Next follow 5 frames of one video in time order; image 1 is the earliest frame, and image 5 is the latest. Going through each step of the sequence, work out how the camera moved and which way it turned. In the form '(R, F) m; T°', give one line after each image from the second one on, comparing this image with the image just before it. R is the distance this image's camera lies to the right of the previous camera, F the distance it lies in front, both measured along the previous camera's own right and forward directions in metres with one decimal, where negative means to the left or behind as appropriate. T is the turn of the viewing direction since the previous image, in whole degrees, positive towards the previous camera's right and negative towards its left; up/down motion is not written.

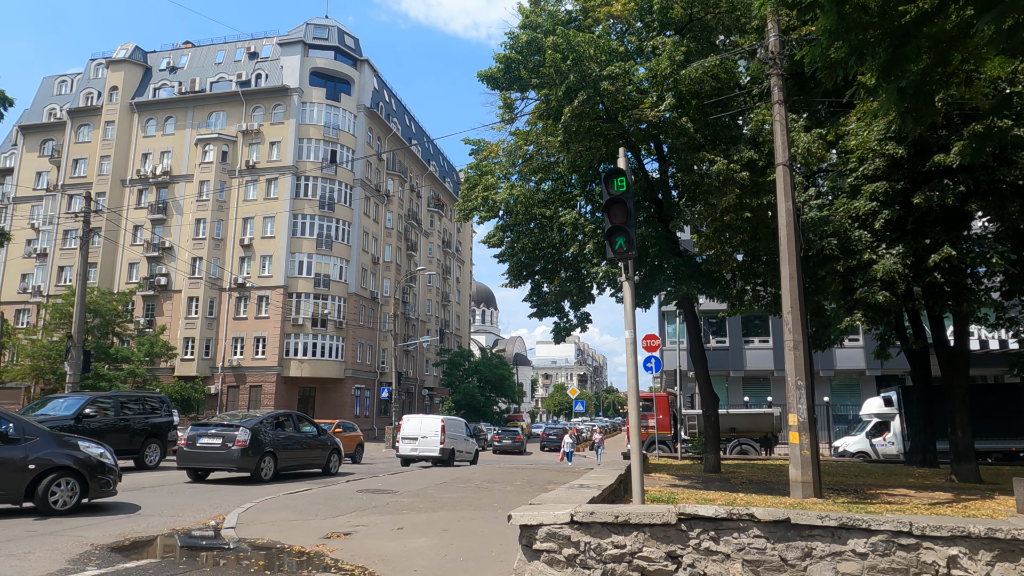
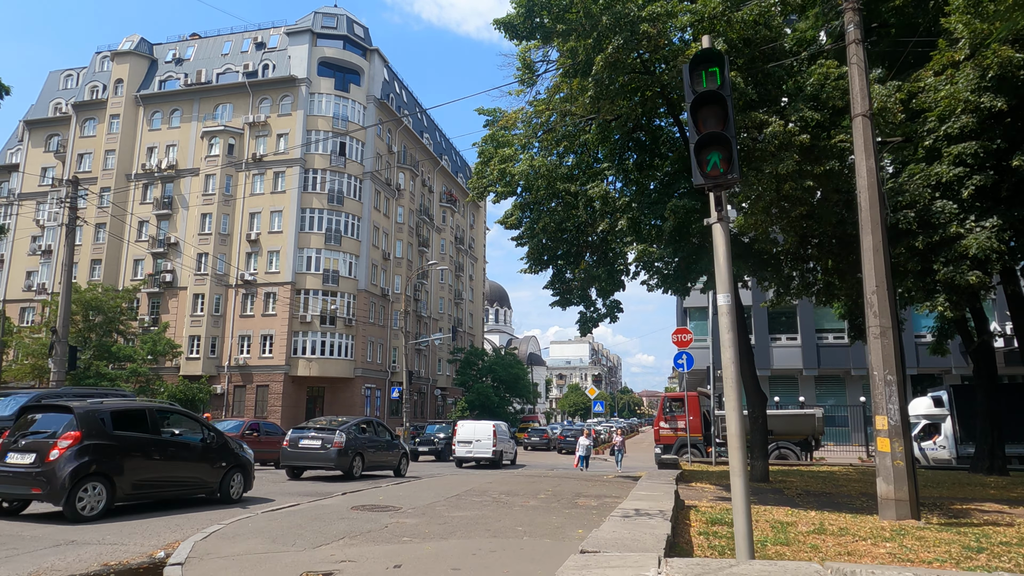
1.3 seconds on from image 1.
(-0.2, +1.9) m; -1°
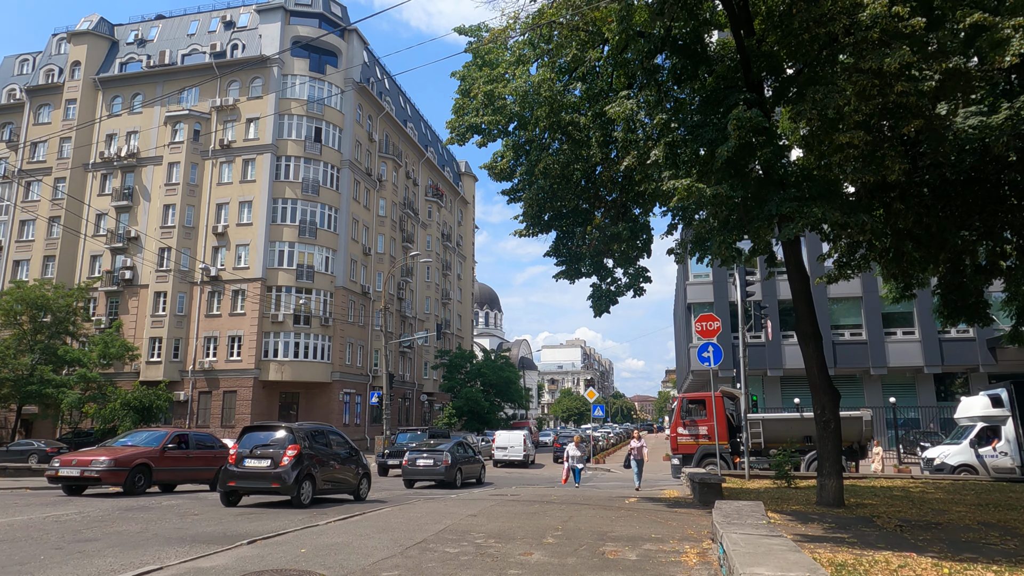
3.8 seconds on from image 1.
(0.0, +3.7) m; +1°
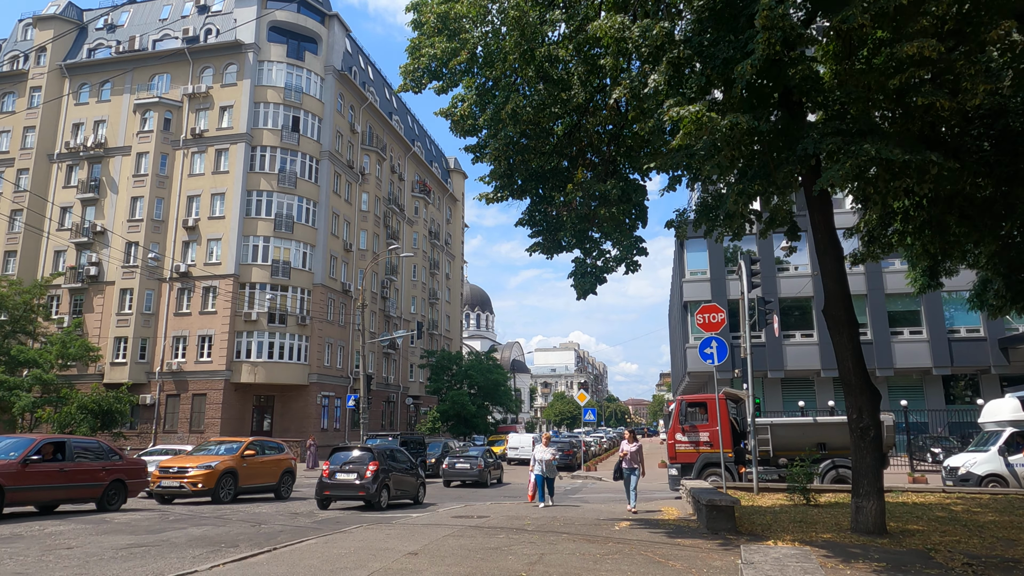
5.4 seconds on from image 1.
(+0.4, +2.3) m; 0°
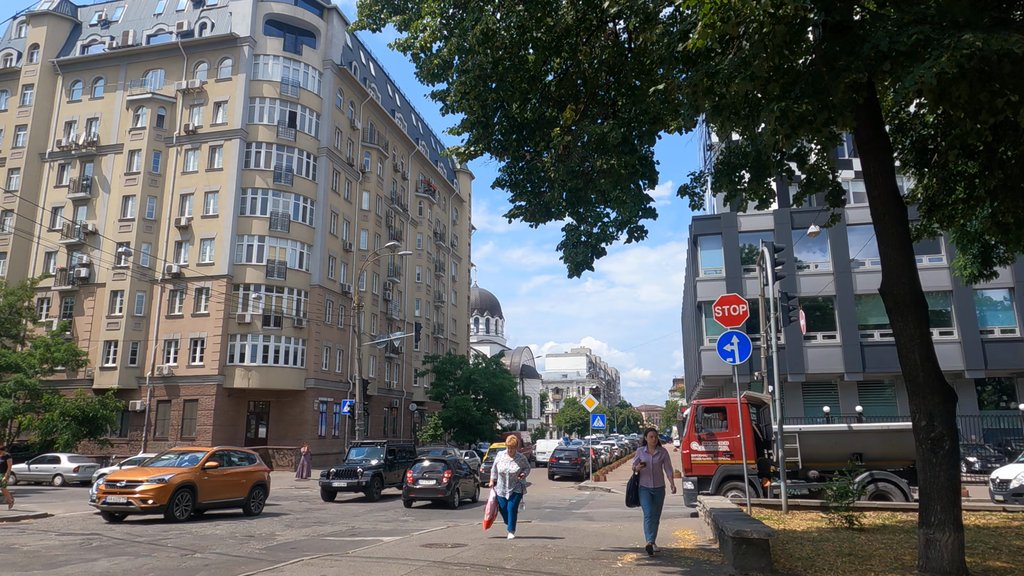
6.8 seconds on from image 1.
(+0.4, +1.9) m; -1°
